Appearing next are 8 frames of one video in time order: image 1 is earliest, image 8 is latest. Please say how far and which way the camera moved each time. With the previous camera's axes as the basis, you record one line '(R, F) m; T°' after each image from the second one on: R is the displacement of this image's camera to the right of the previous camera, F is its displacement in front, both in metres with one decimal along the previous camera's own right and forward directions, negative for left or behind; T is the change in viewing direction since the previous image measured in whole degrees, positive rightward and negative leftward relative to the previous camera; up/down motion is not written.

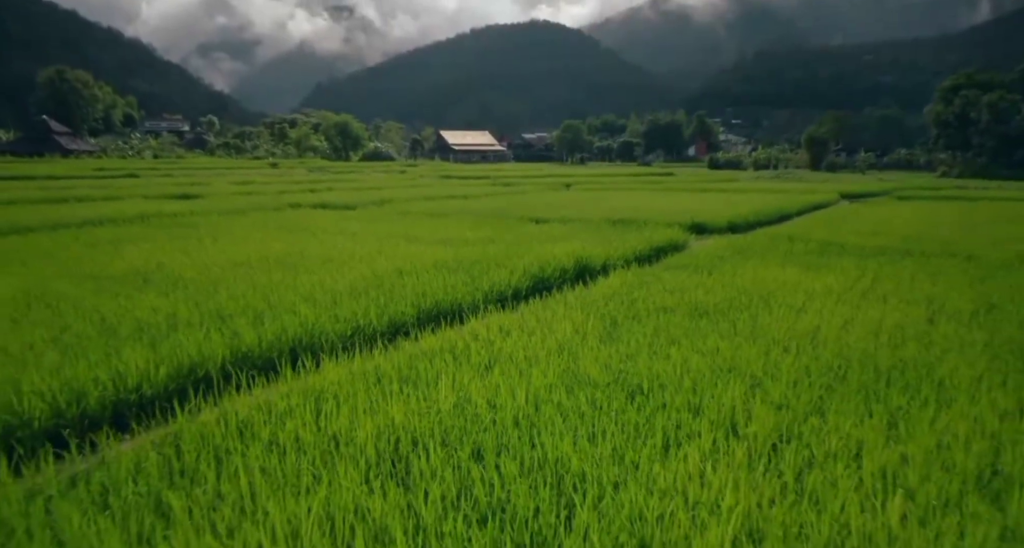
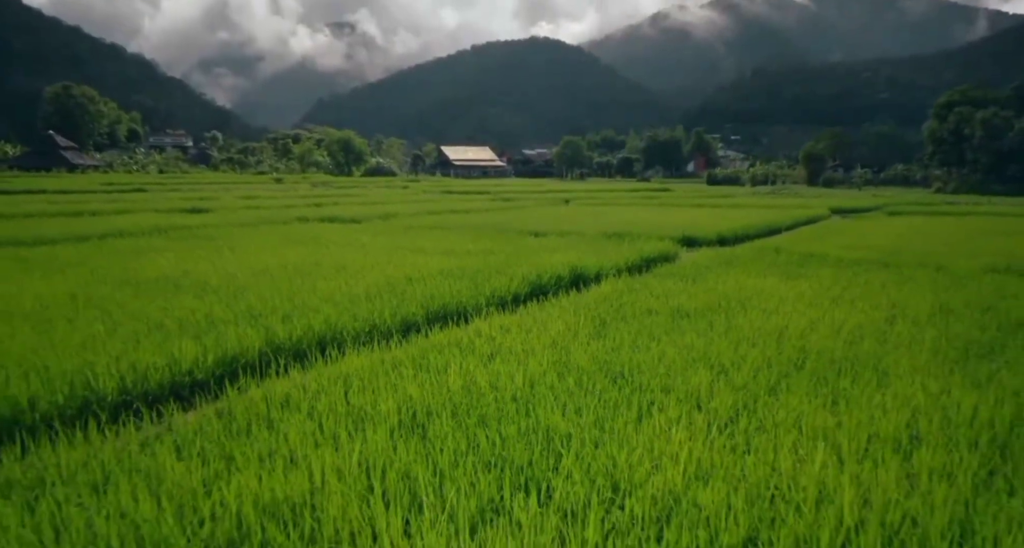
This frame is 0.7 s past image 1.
(0.0, -0.4) m; 0°
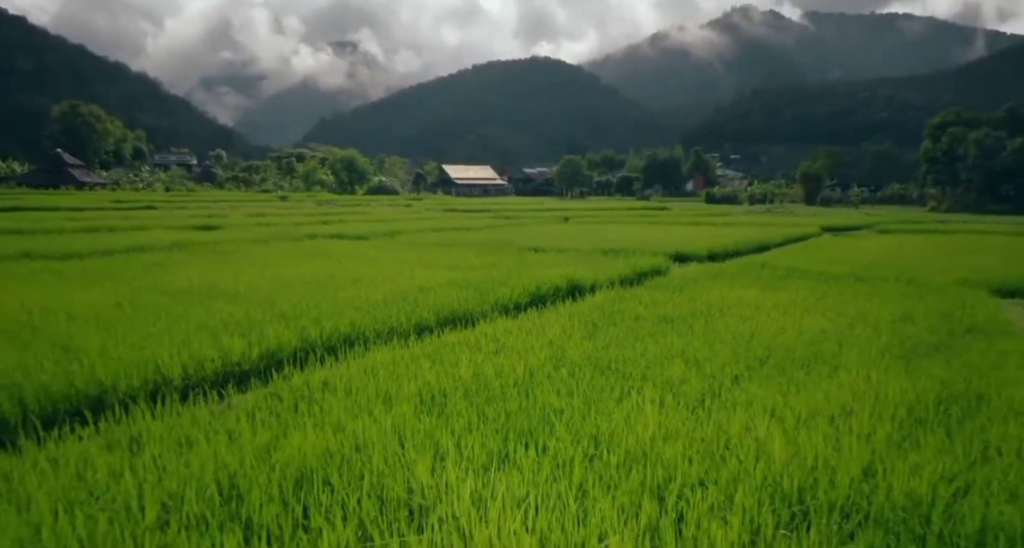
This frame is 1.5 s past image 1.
(0.0, -0.5) m; 0°
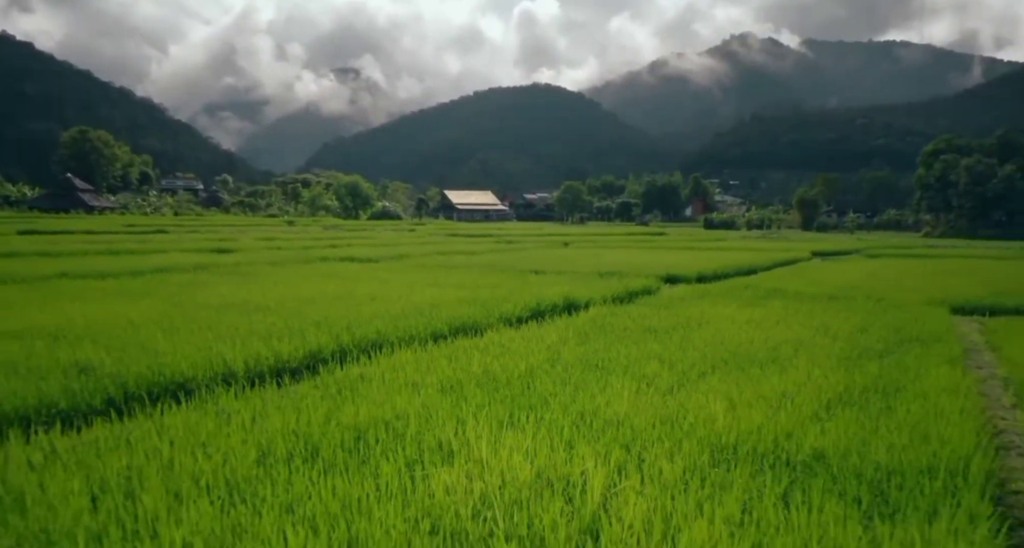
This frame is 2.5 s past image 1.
(0.0, -0.7) m; 0°
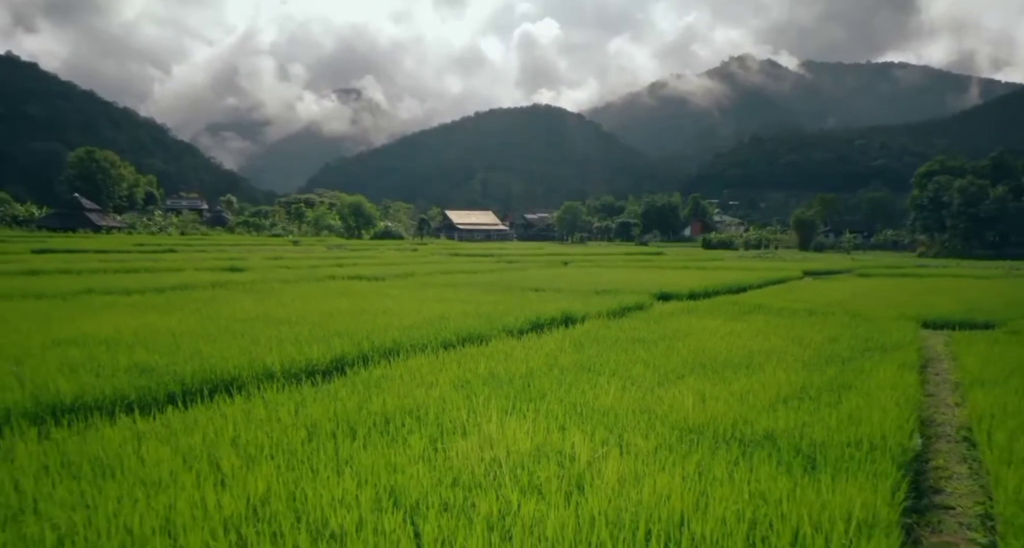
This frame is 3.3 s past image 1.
(0.0, -0.5) m; 0°
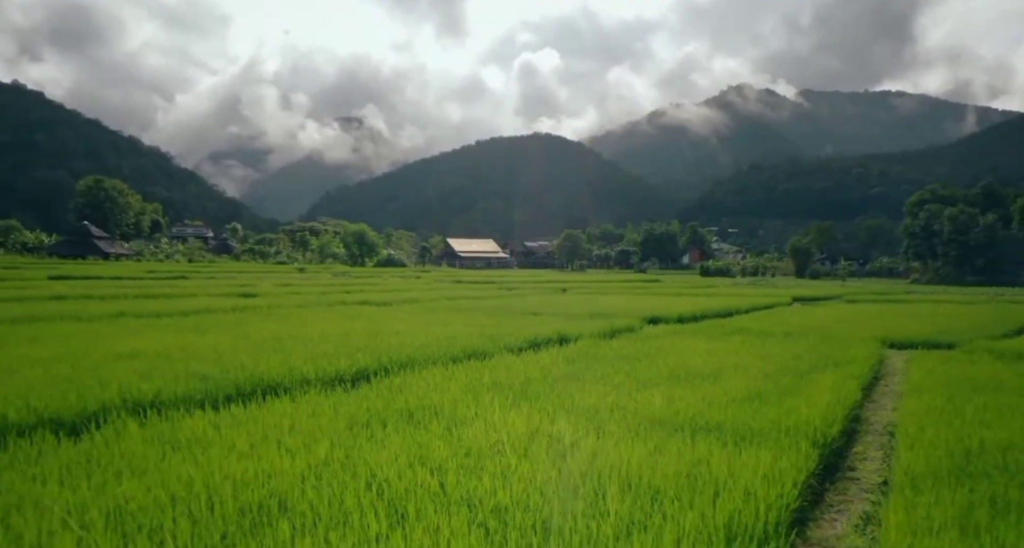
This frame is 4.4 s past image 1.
(0.0, -0.8) m; 0°
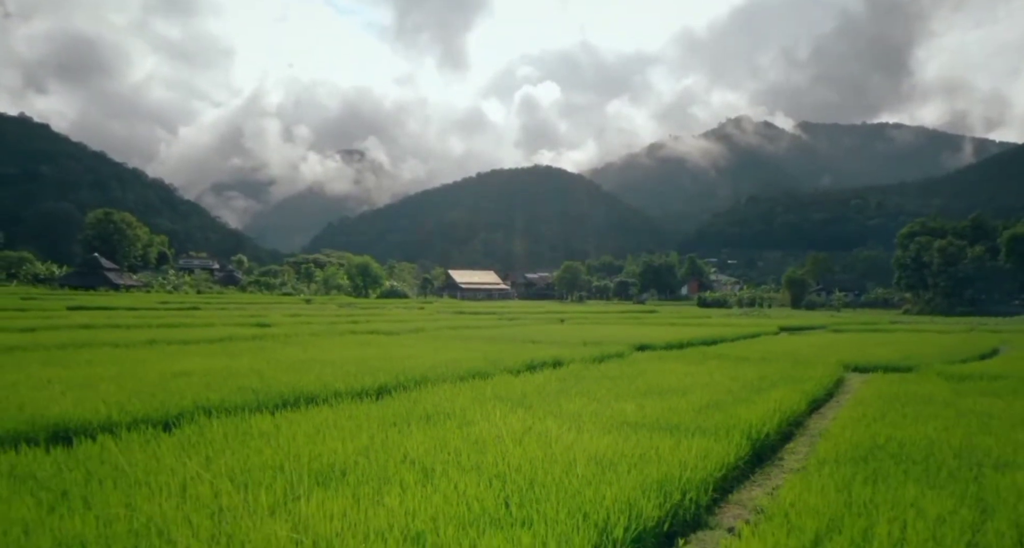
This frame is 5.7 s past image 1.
(0.0, -1.0) m; 0°
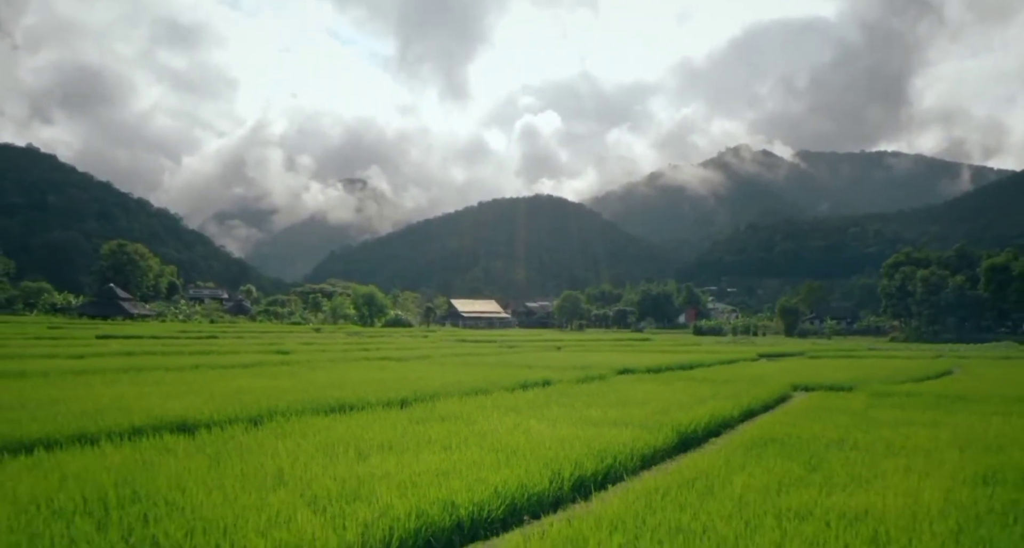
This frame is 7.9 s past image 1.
(+0.1, -1.7) m; 0°
